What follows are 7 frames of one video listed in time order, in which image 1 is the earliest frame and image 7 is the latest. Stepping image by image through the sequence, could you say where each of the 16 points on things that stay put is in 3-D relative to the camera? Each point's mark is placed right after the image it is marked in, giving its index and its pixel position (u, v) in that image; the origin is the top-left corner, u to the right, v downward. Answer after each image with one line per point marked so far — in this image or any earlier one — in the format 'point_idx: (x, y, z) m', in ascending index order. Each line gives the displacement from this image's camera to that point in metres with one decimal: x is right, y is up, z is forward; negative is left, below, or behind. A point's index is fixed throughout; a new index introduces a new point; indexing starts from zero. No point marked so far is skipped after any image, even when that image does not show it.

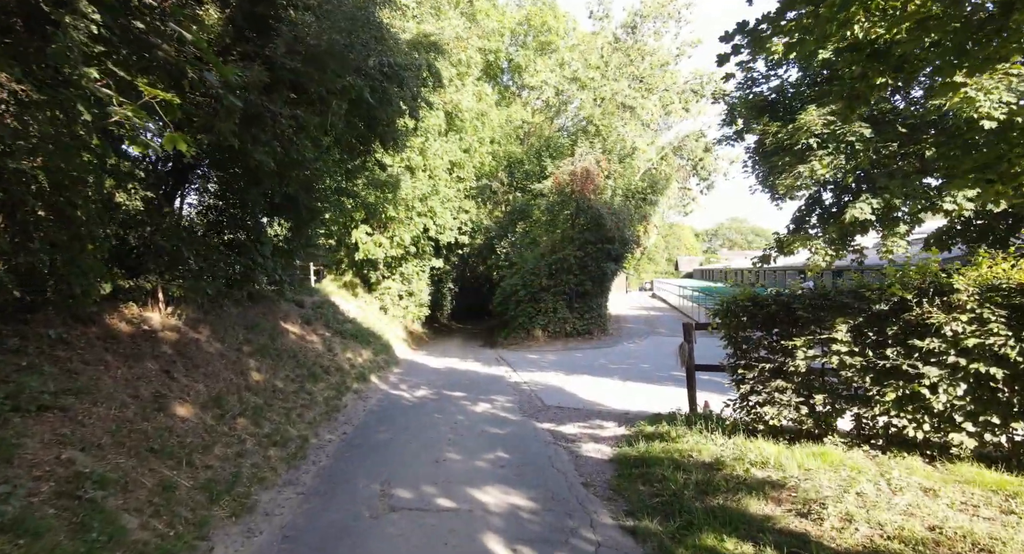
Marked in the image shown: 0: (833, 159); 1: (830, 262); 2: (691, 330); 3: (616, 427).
0: (+4.4, +1.6, +7.8) m
1: (+4.9, +0.2, +8.8) m
2: (+2.3, -0.7, +7.4) m
3: (+1.4, -2.0, +7.7) m
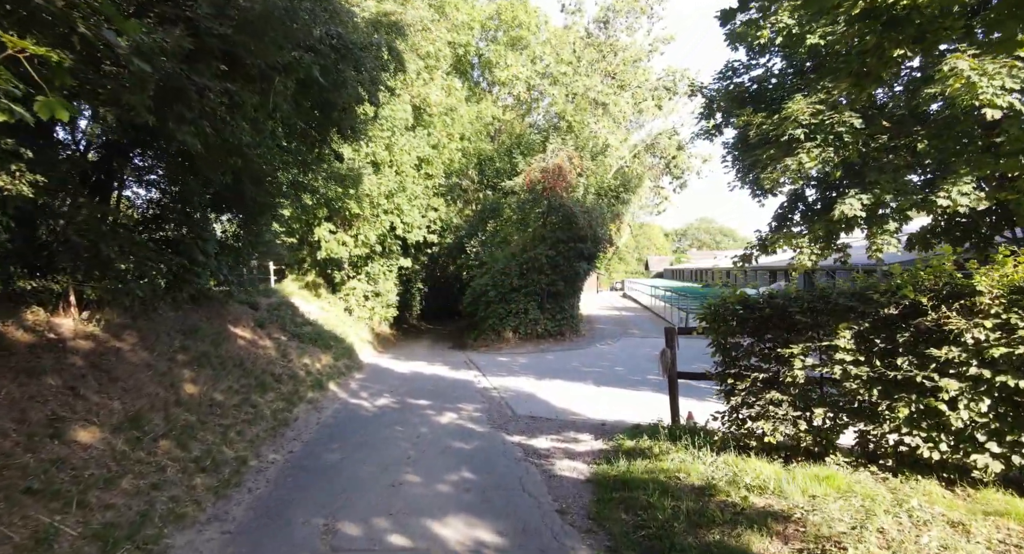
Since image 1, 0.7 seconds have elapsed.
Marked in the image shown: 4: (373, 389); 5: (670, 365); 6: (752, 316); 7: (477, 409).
0: (+4.0, +1.6, +7.4) m
1: (+4.5, +0.2, +8.4) m
2: (+1.9, -0.7, +6.8) m
3: (+1.0, -2.0, +7.1) m
4: (-2.8, -2.3, +11.5) m
5: (+1.9, -1.1, +6.9) m
6: (+2.2, -0.4, +5.2) m
7: (-0.6, -2.3, +9.7) m
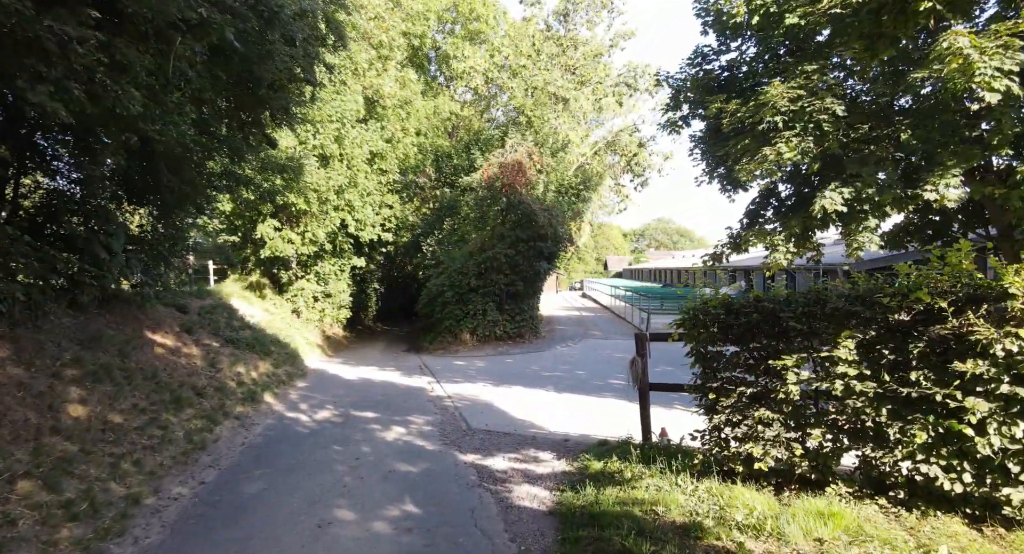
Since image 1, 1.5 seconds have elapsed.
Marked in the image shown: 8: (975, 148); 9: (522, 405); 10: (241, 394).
0: (+3.4, +1.6, +6.8) m
1: (+3.9, +0.2, +7.9) m
2: (+1.4, -0.7, +6.1) m
3: (+0.5, -2.0, +6.4) m
4: (-3.6, -2.3, +10.5) m
5: (+1.4, -1.1, +6.2) m
6: (+1.8, -0.4, +4.6) m
7: (-1.3, -2.3, +8.8) m
8: (+4.9, +1.4, +6.0) m
9: (+0.2, -2.4, +10.6) m
10: (-4.4, -1.9, +9.2) m
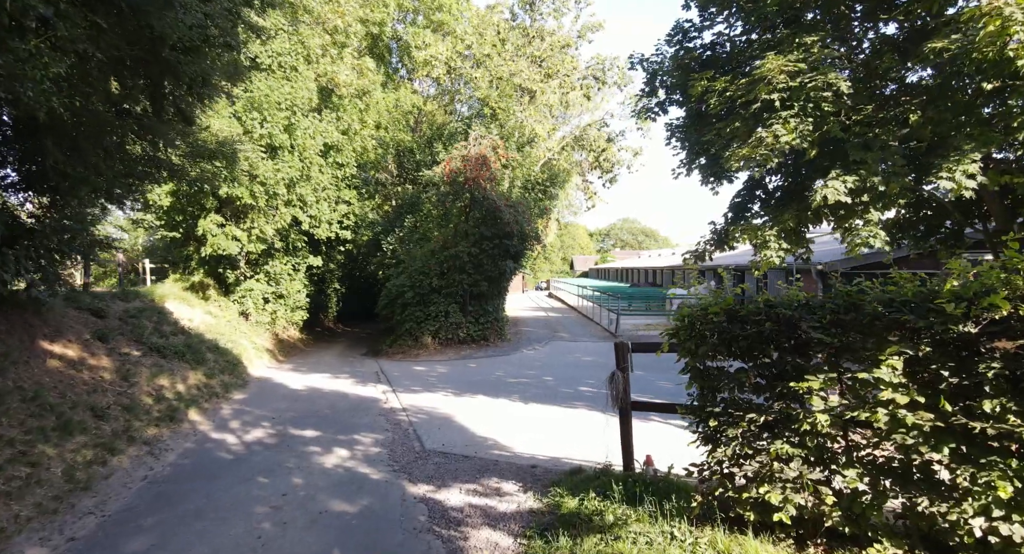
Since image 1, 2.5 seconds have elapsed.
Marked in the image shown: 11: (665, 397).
0: (+3.0, +1.6, +6.0) m
1: (+3.4, +0.2, +7.1) m
2: (+1.0, -0.7, +5.2) m
3: (+0.1, -2.0, +5.4) m
4: (-4.3, -2.3, +9.2) m
5: (+1.0, -1.1, +5.3) m
6: (+1.5, -0.4, +3.7) m
7: (-1.8, -2.3, +7.7) m
8: (+4.5, +1.4, +5.3) m
9: (-0.4, -2.4, +9.6) m
10: (-5.0, -1.9, +7.9) m
11: (+3.0, -2.3, +11.1) m
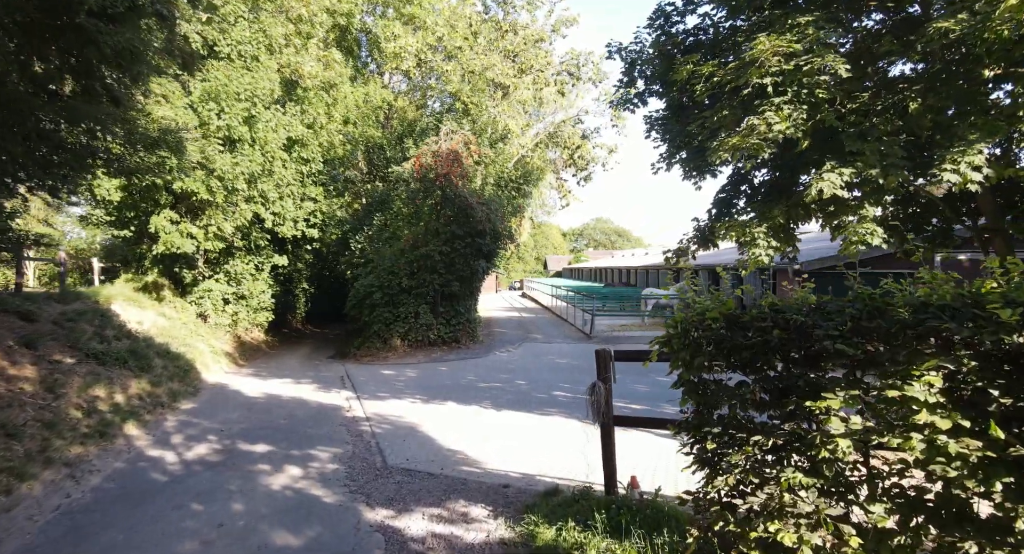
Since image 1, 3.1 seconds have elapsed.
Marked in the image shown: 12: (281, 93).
0: (+2.7, +1.6, +5.6) m
1: (+3.0, +0.2, +6.7) m
2: (+0.8, -0.7, +4.7) m
3: (-0.2, -2.0, +4.8) m
4: (-4.7, -2.3, +8.5) m
5: (+0.8, -1.1, +4.8) m
6: (+1.3, -0.4, +3.2) m
7: (-2.2, -2.2, +7.0) m
8: (+4.2, +1.4, +5.0) m
9: (-0.9, -2.4, +9.0) m
10: (-5.3, -1.9, +7.1) m
11: (+2.5, -2.3, +10.6) m
12: (-8.0, +6.4, +19.7) m
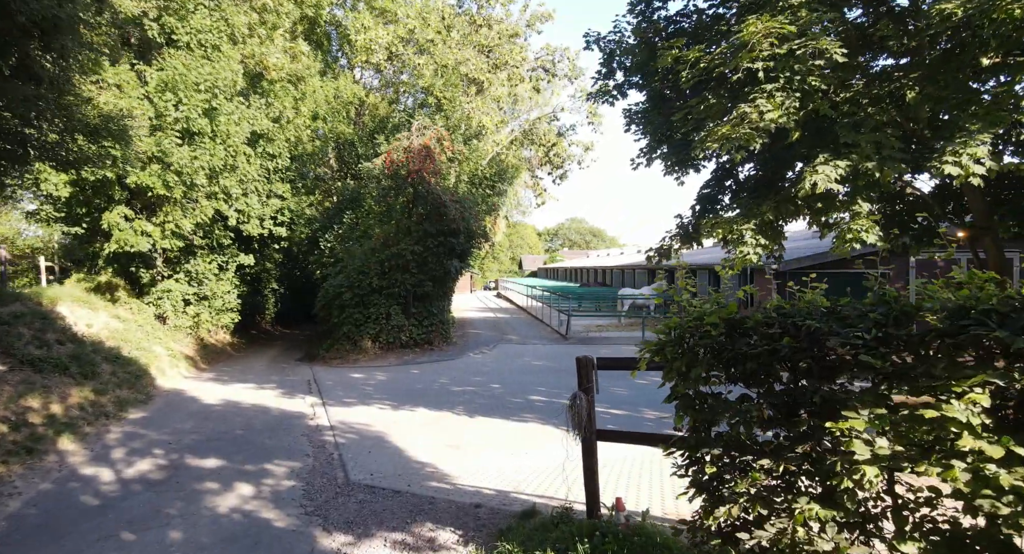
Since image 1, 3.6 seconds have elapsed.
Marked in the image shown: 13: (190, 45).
0: (+2.5, +1.6, +5.2) m
1: (+2.7, +0.2, +6.3) m
2: (+0.6, -0.7, +4.2) m
3: (-0.4, -2.0, +4.3) m
4: (-5.1, -2.3, +7.8) m
5: (+0.6, -1.1, +4.3) m
6: (+1.2, -0.4, +2.8) m
7: (-2.5, -2.2, +6.5) m
8: (+4.0, +1.4, +4.7) m
9: (-1.3, -2.4, +8.4) m
10: (-5.6, -1.9, +6.4) m
11: (+2.0, -2.3, +10.2) m
12: (-8.8, +6.4, +18.8) m
13: (-9.7, +7.0, +17.1) m
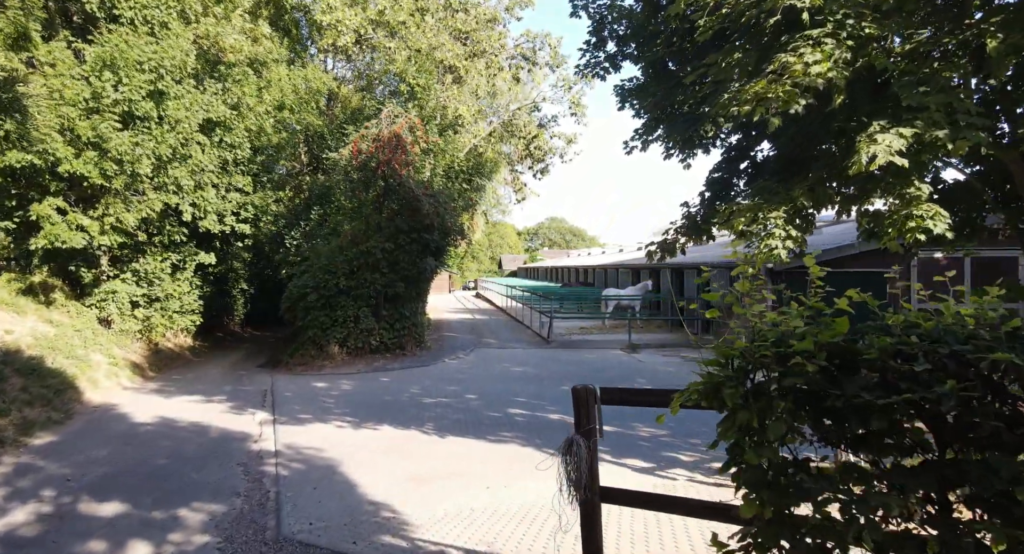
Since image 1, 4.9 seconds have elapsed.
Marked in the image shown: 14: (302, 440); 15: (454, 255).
0: (+2.3, +1.6, +4.1) m
1: (+2.5, +0.2, +5.2) m
2: (+0.4, -0.7, +3.0) m
3: (-0.6, -2.0, +3.1) m
4: (-5.3, -2.2, +6.4) m
5: (+0.4, -1.1, +3.1) m
6: (+1.1, -0.4, +1.6) m
7: (-2.7, -2.2, +5.1) m
8: (+3.8, +1.4, +3.6) m
9: (-1.6, -2.4, +7.2) m
10: (-5.9, -1.9, +4.9) m
11: (+1.6, -2.3, +9.1) m
12: (-9.5, +6.4, +17.3) m
13: (-10.3, +7.0, +15.5) m
14: (-3.1, -2.4, +8.4) m
15: (-2.0, +0.8, +20.0) m
